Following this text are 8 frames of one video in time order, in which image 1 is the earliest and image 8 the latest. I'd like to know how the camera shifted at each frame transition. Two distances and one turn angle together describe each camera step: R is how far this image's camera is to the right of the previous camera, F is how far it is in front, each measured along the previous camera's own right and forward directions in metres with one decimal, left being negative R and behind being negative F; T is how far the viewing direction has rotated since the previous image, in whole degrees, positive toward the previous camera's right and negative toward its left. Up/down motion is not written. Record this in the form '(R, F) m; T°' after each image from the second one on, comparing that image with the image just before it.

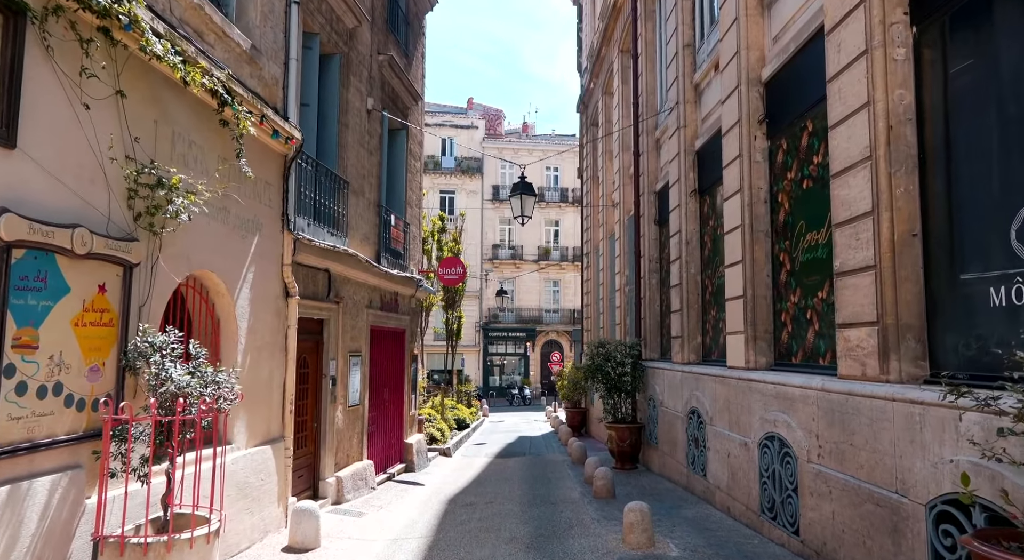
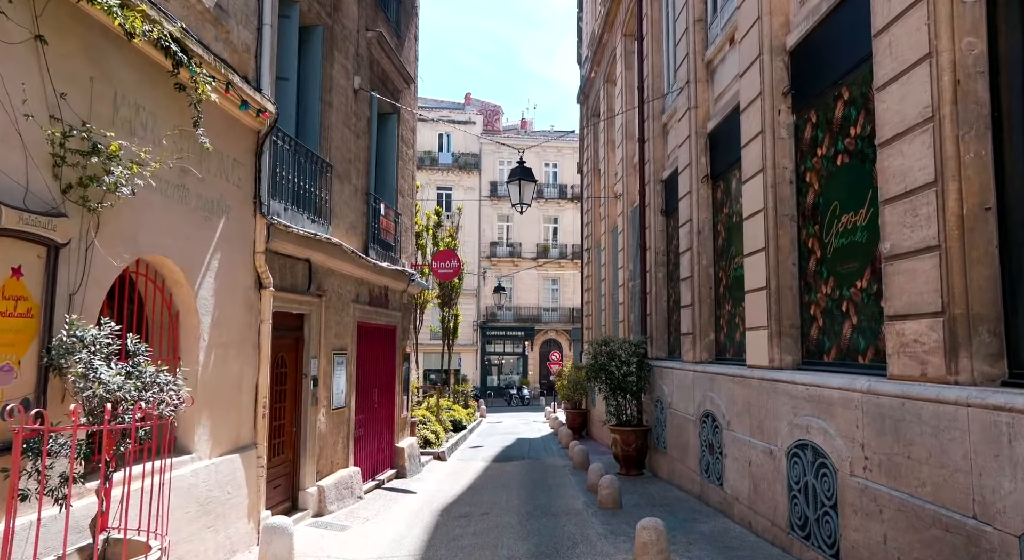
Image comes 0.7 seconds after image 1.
(0.0, +0.8) m; 0°
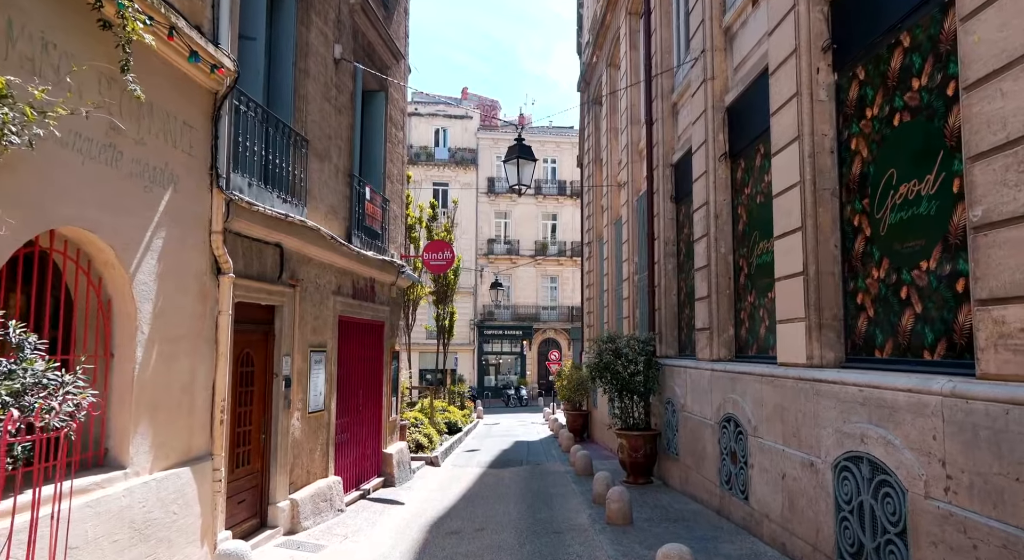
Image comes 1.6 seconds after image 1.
(0.0, +1.0) m; 0°
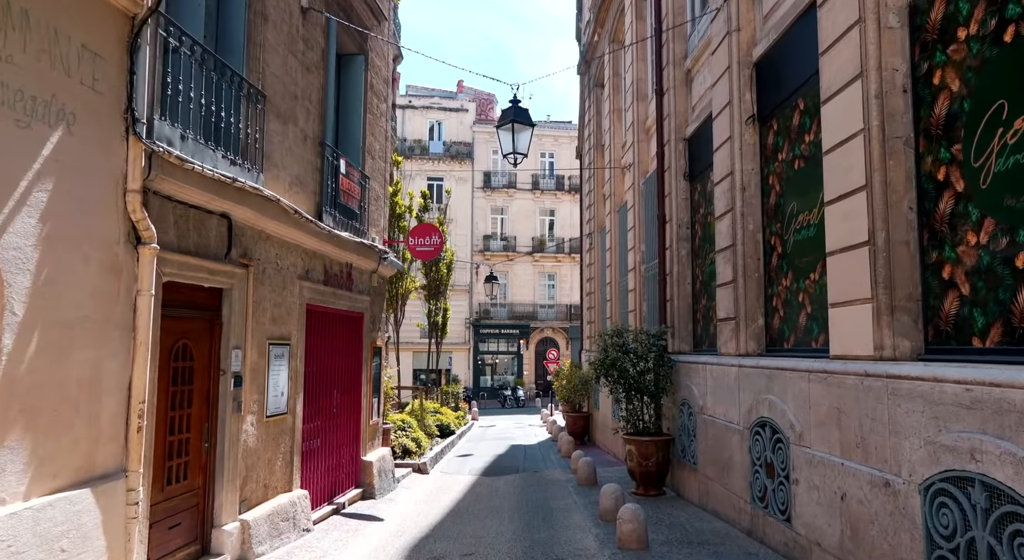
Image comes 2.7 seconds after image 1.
(0.0, +1.2) m; 0°
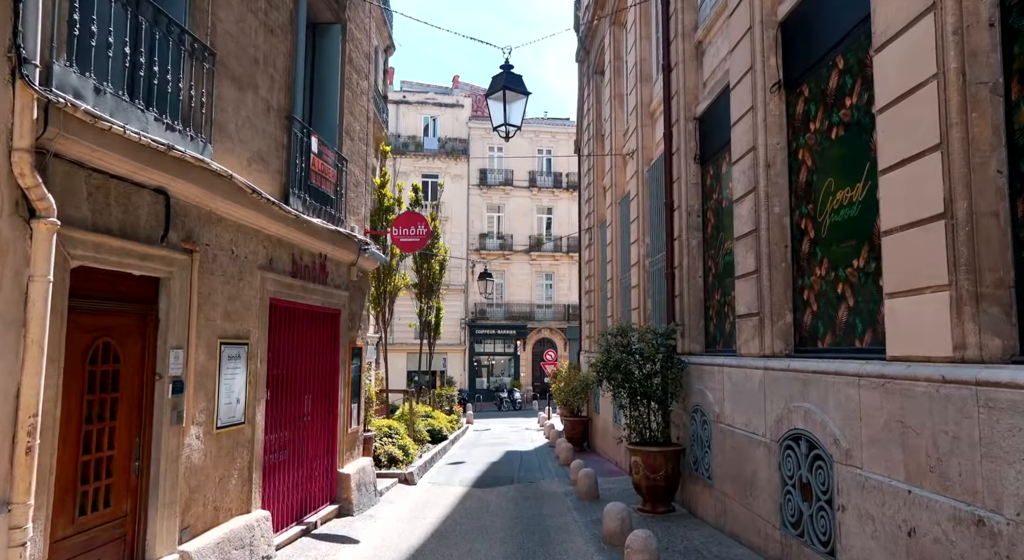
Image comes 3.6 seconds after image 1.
(+0.1, +1.0) m; 0°
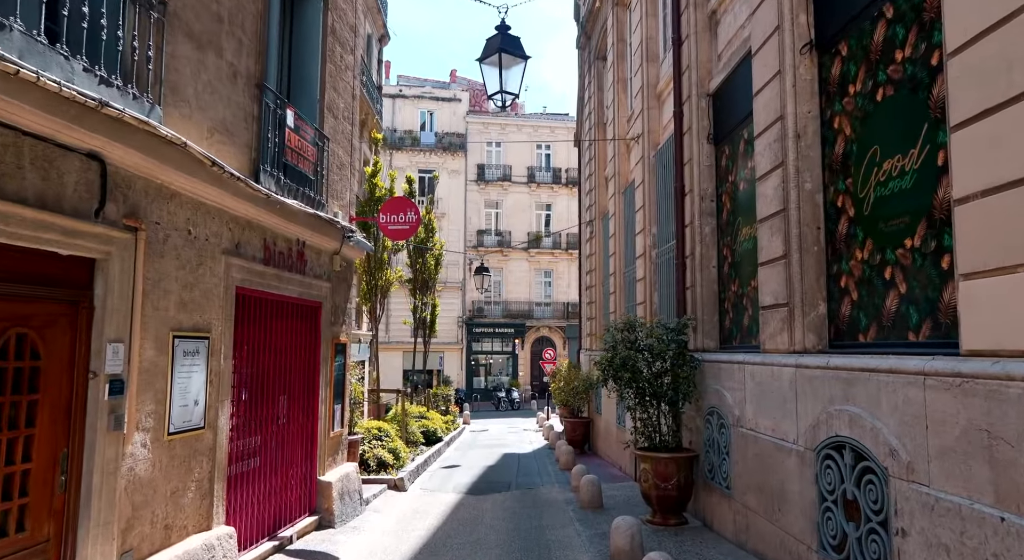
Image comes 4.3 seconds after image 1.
(0.0, +0.8) m; 0°
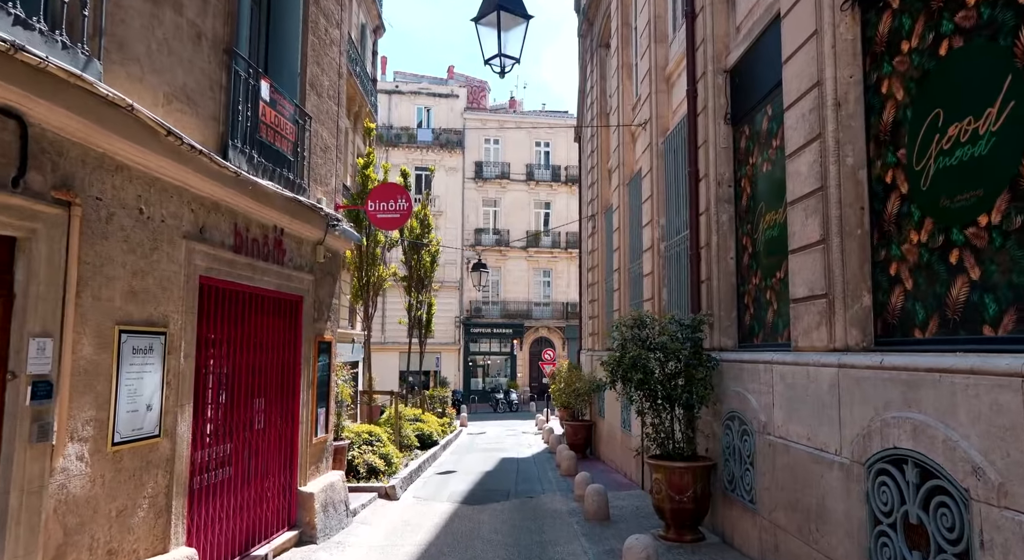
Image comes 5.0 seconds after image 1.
(0.0, +0.7) m; 0°
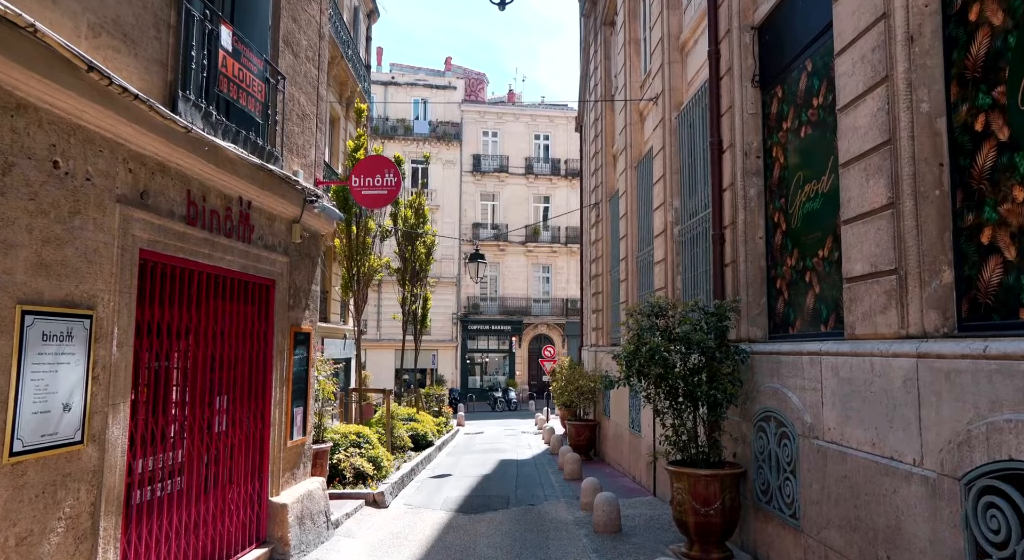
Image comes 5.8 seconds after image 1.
(0.0, +0.9) m; 0°
